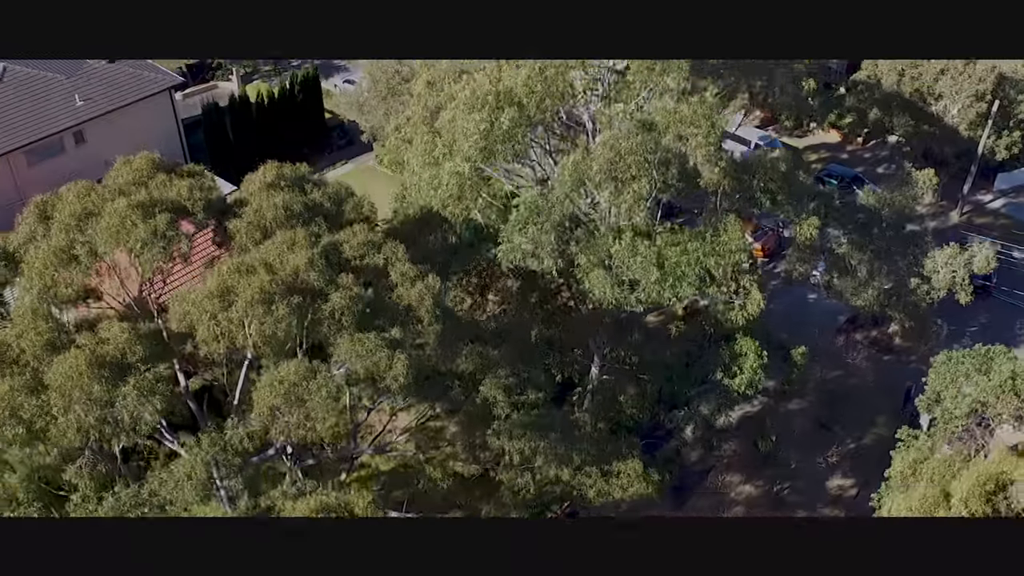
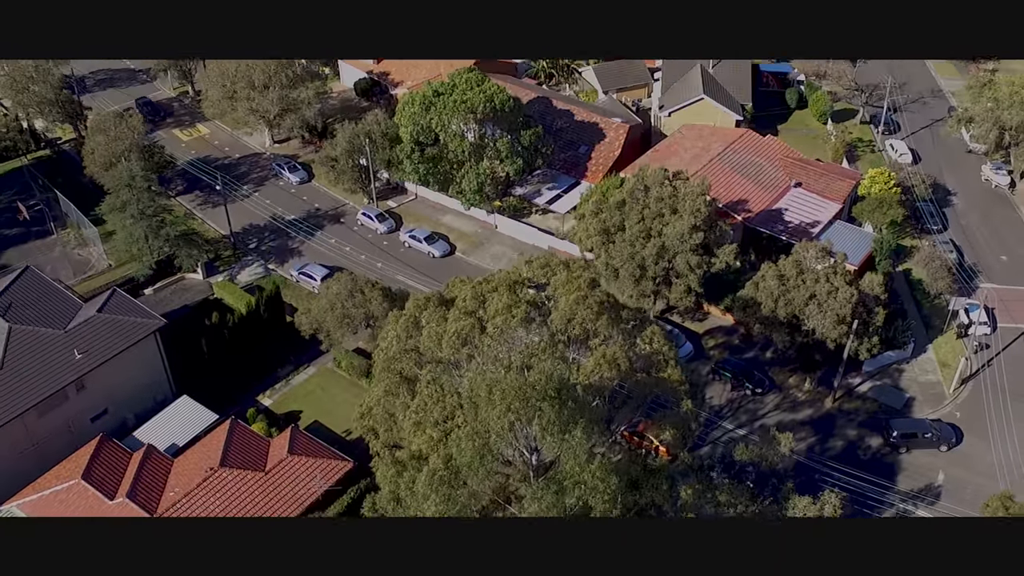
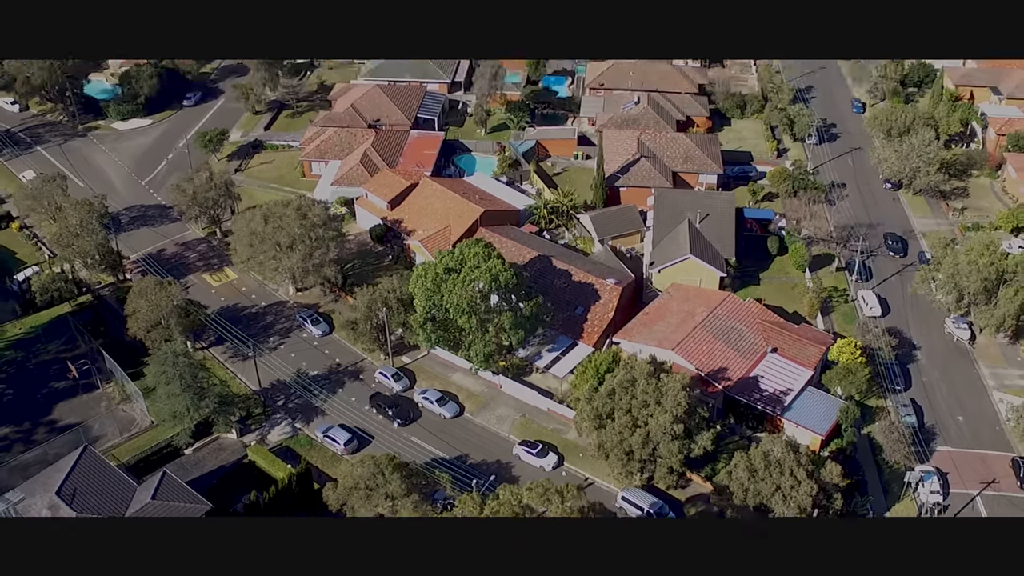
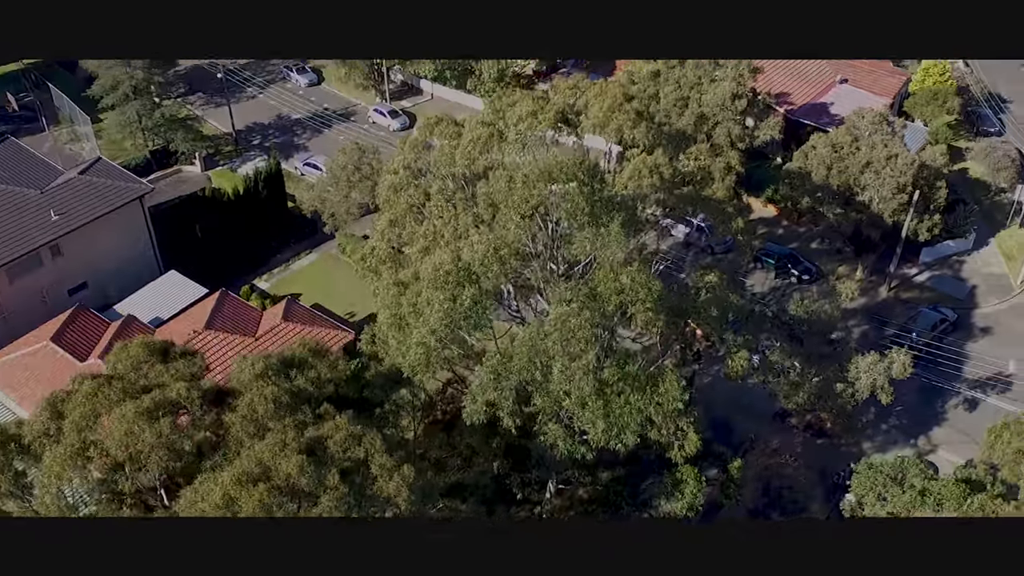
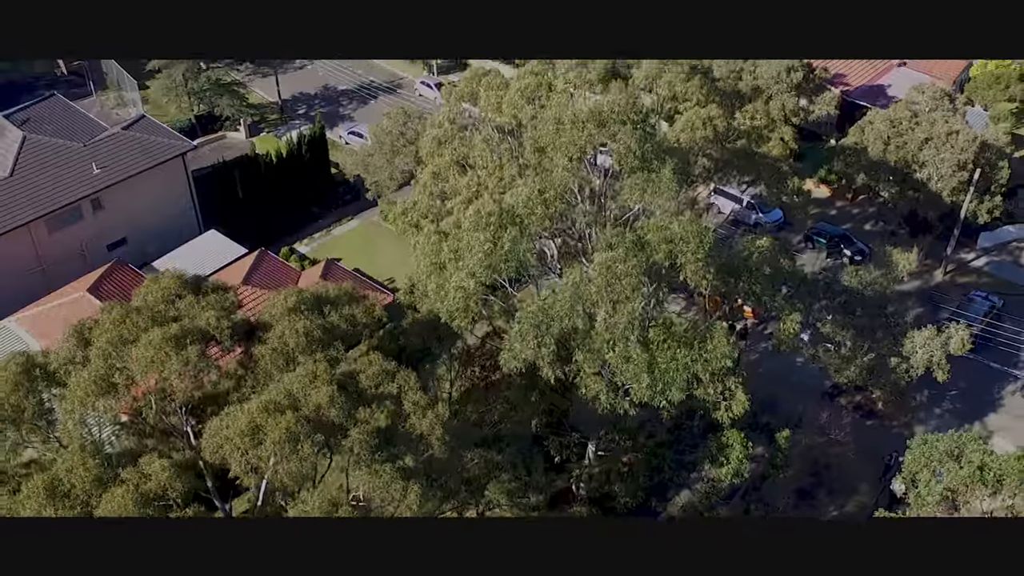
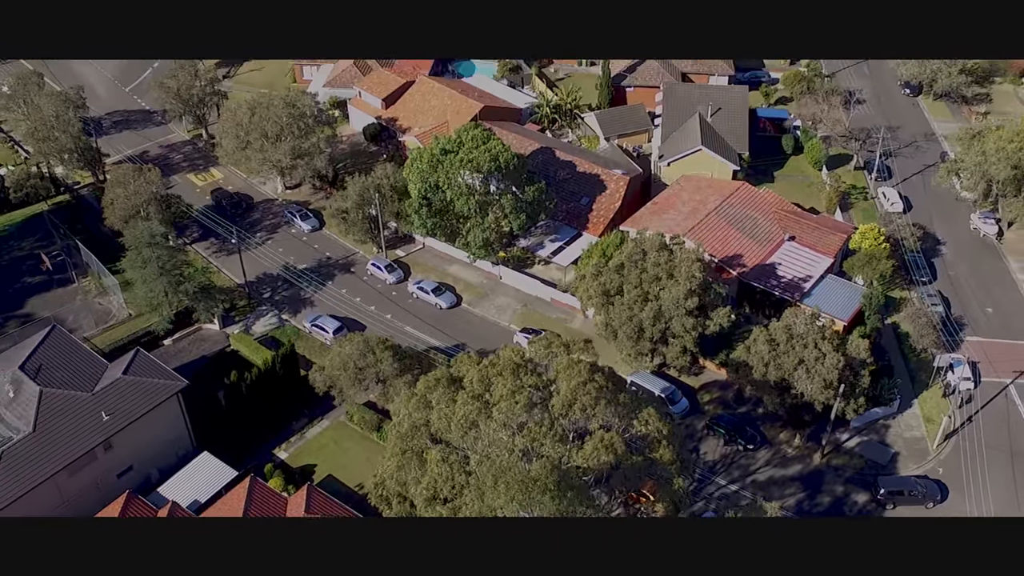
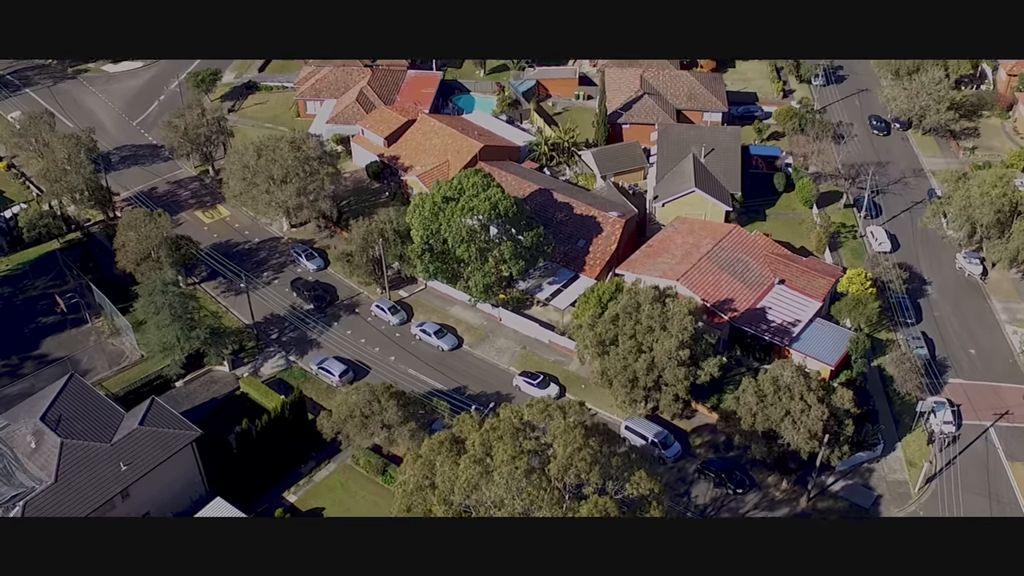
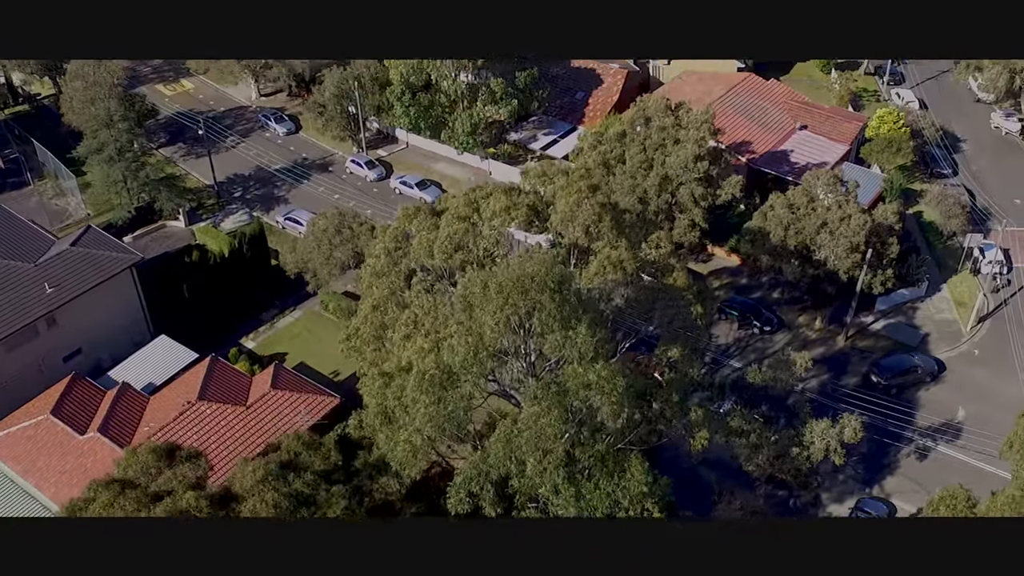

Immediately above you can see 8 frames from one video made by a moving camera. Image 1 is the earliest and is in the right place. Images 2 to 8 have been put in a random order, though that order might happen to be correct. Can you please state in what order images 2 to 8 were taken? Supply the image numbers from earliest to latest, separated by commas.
5, 4, 8, 2, 6, 7, 3
